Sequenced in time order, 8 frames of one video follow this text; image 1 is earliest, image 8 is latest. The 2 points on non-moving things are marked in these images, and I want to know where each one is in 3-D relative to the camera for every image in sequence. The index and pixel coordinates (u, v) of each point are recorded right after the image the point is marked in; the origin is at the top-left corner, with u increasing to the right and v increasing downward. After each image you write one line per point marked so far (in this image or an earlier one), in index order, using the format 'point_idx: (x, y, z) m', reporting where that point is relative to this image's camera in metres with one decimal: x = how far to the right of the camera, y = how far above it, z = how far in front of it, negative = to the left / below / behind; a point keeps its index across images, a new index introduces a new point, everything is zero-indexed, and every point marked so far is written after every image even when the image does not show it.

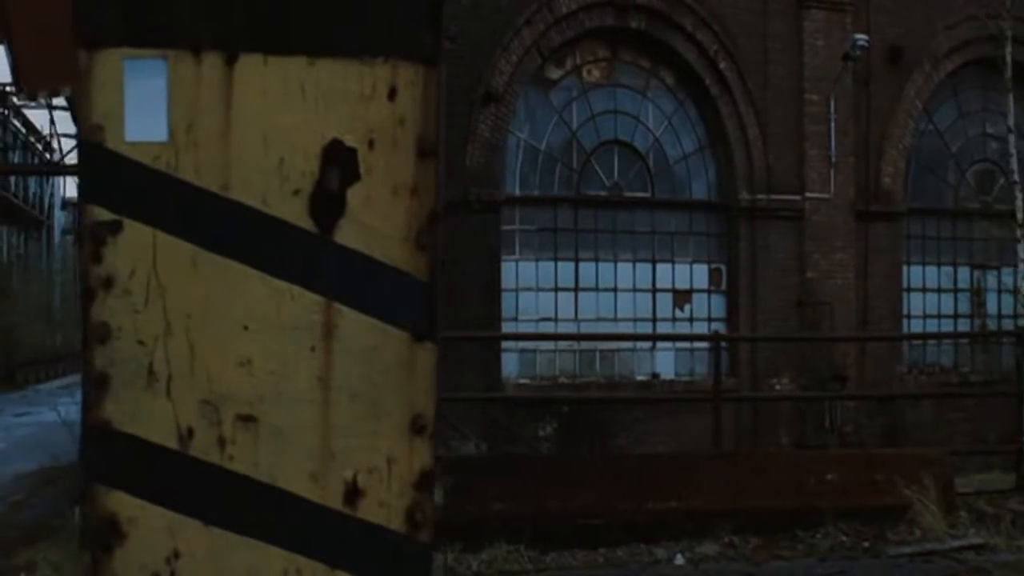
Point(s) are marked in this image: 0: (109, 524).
0: (-0.7, -0.4, +2.2) m
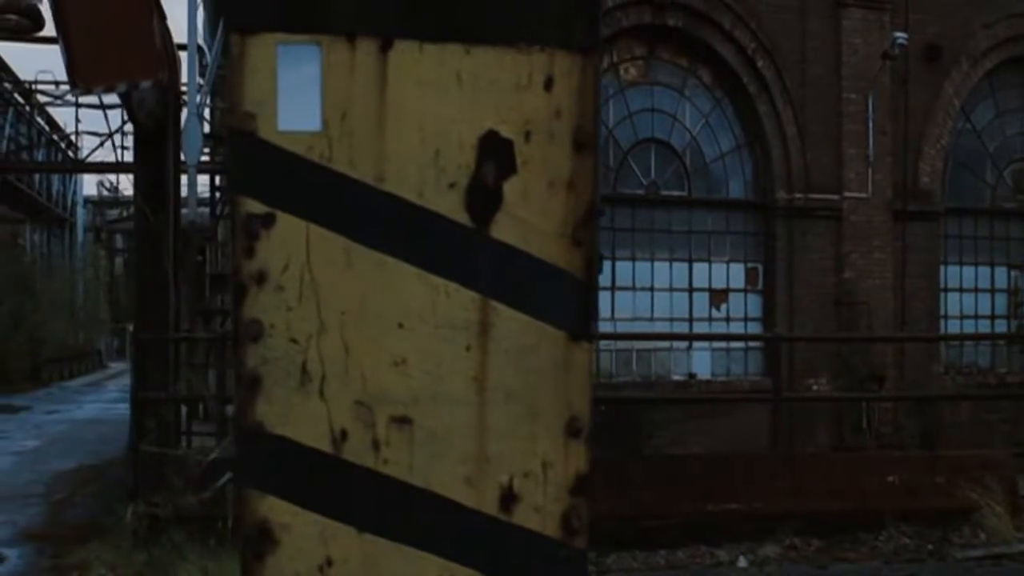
0: (-0.4, -0.4, +2.1) m
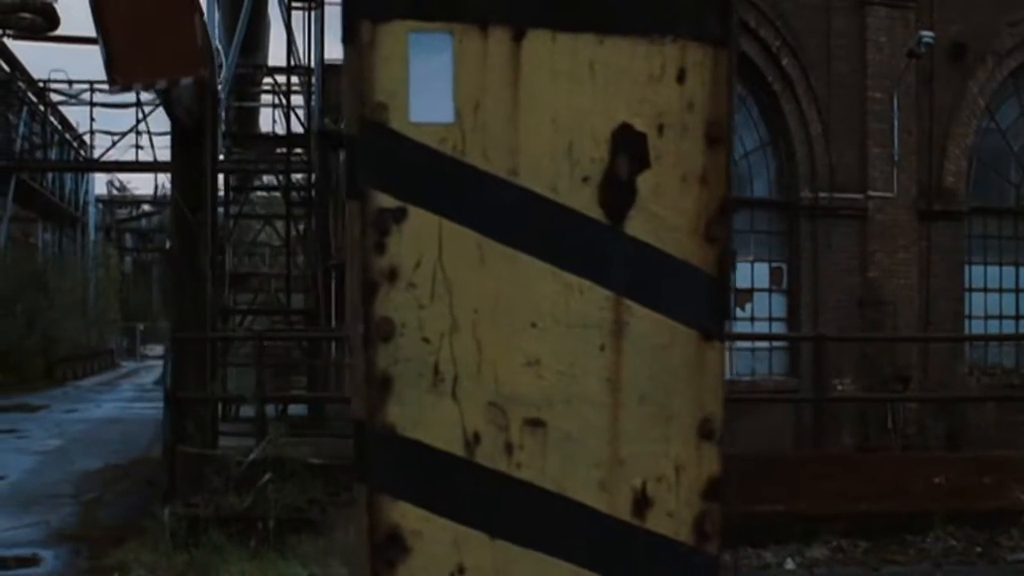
0: (-0.2, -0.4, +2.0) m
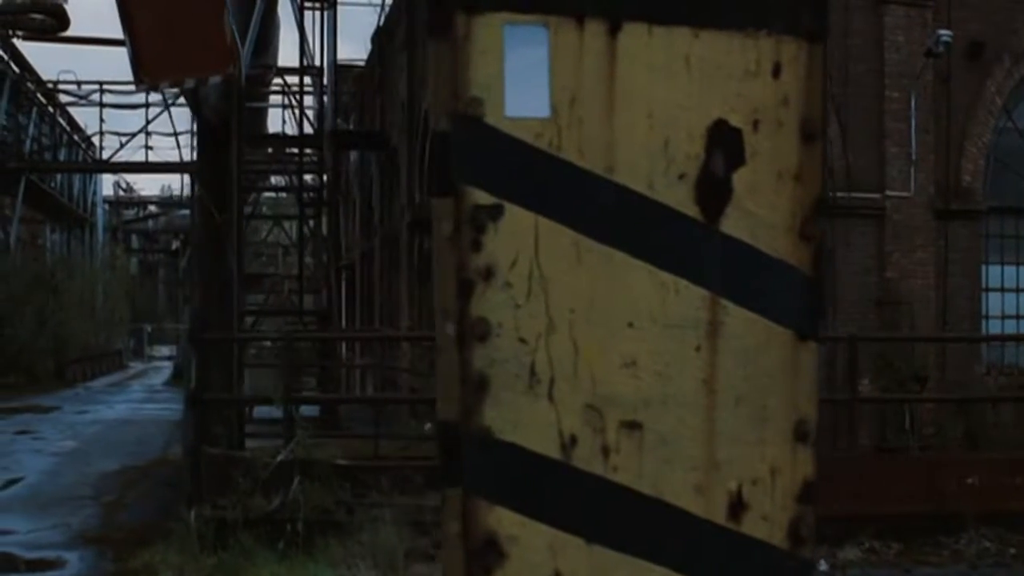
0: (0.0, -0.4, +2.0) m
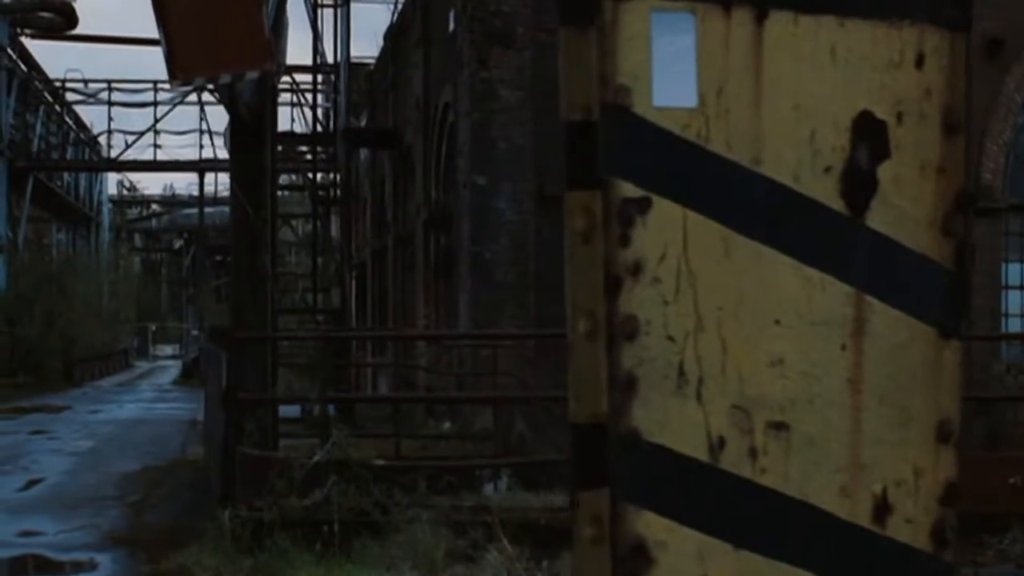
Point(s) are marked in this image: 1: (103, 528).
0: (+0.2, -0.4, +1.9) m
1: (-2.8, -1.7, +8.4) m
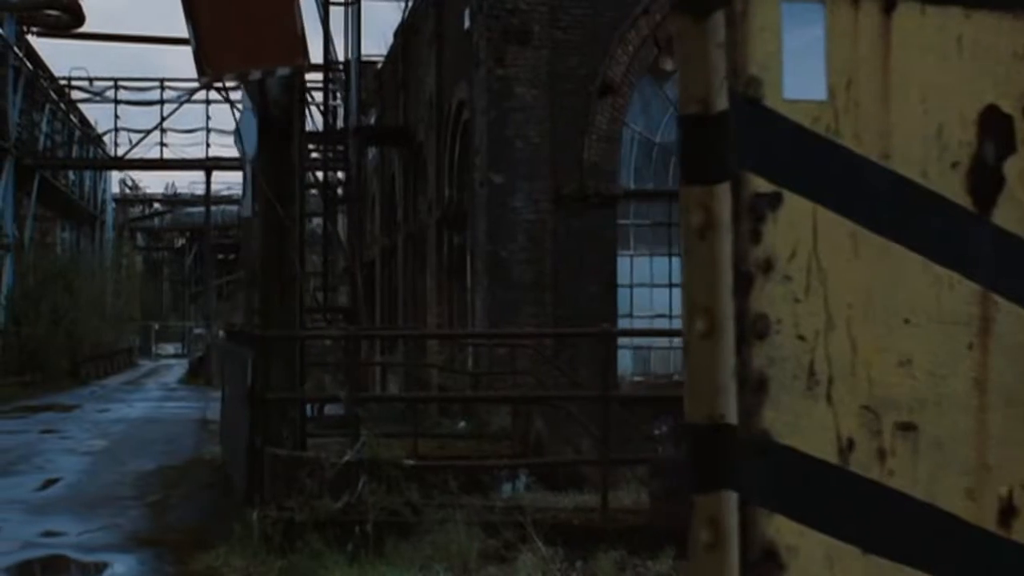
0: (+0.4, -0.4, +1.8) m
1: (-2.7, -1.7, +8.3) m
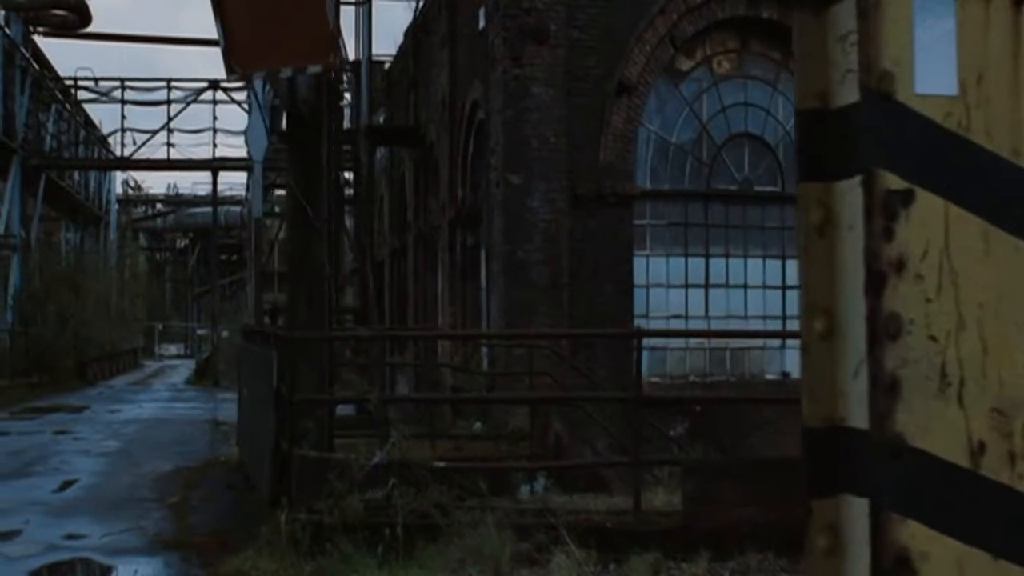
0: (+0.6, -0.4, +1.8) m
1: (-2.5, -1.7, +8.3) m
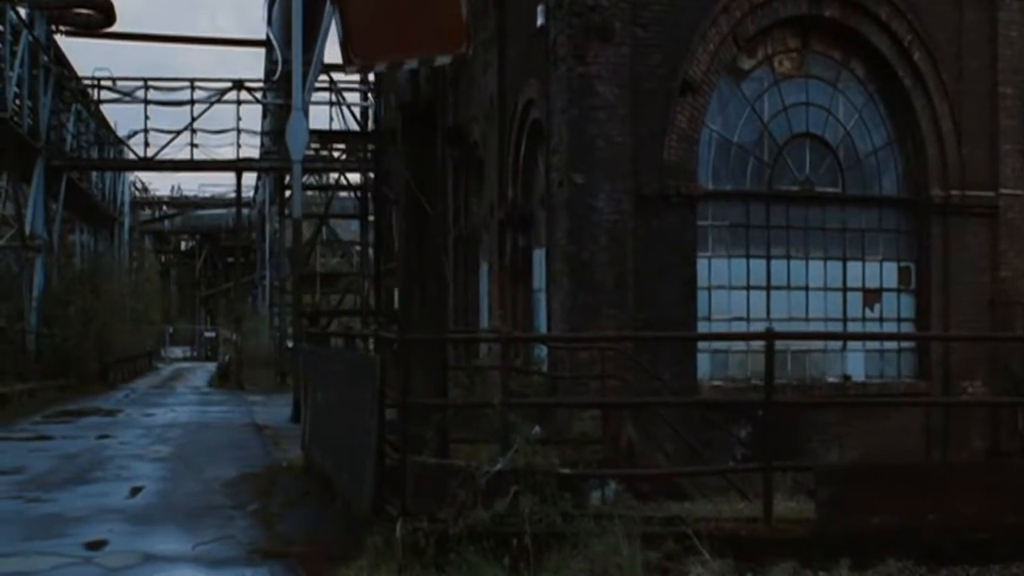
0: (+1.3, -0.4, +1.6) m
1: (-1.8, -1.7, +8.0) m
